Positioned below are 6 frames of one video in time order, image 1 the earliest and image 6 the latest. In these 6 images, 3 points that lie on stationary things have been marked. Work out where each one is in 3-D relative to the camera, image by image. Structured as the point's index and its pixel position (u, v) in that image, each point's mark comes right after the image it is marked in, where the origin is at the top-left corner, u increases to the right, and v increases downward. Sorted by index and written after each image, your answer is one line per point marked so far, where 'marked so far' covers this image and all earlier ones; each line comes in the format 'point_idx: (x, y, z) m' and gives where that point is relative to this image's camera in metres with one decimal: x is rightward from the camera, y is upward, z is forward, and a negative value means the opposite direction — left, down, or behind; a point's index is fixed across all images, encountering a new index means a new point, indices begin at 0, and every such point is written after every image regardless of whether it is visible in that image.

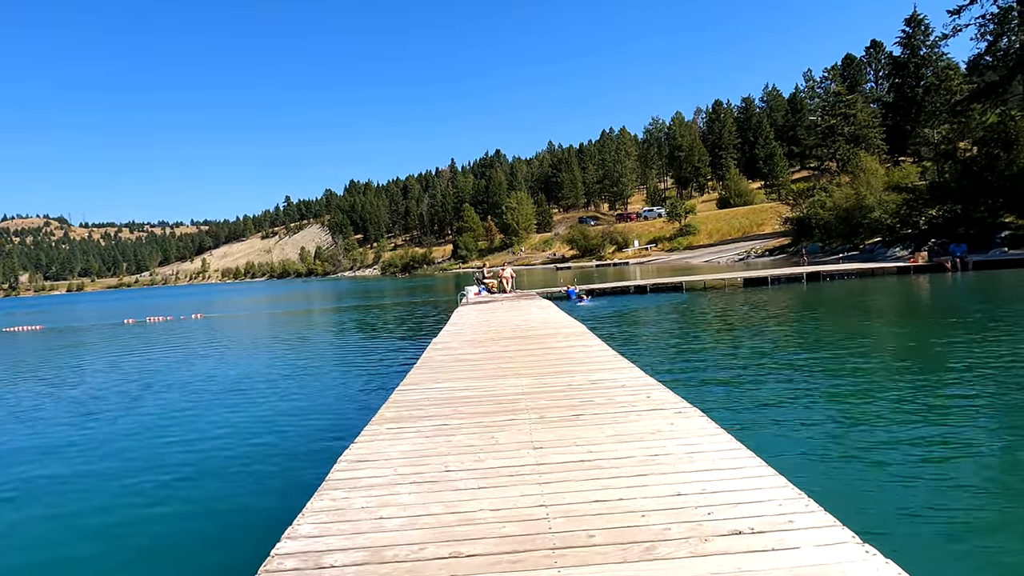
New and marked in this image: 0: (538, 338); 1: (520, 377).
0: (+0.5, -0.9, +11.7) m
1: (+0.1, -1.2, +8.1) m
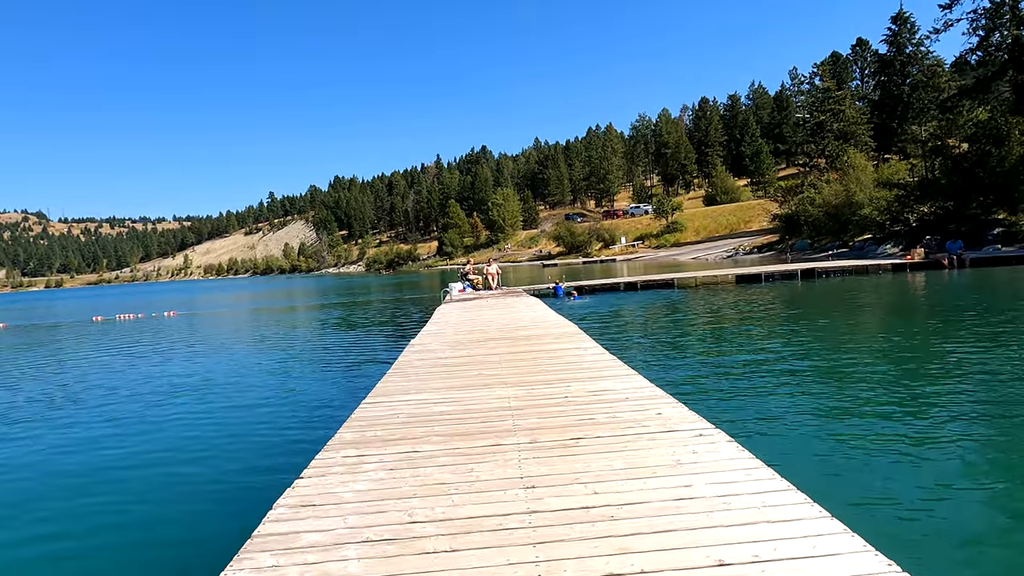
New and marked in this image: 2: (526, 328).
0: (+0.2, -0.8, +10.7) m
1: (-0.1, -1.1, +7.2) m
2: (+0.3, -0.7, +12.2) m
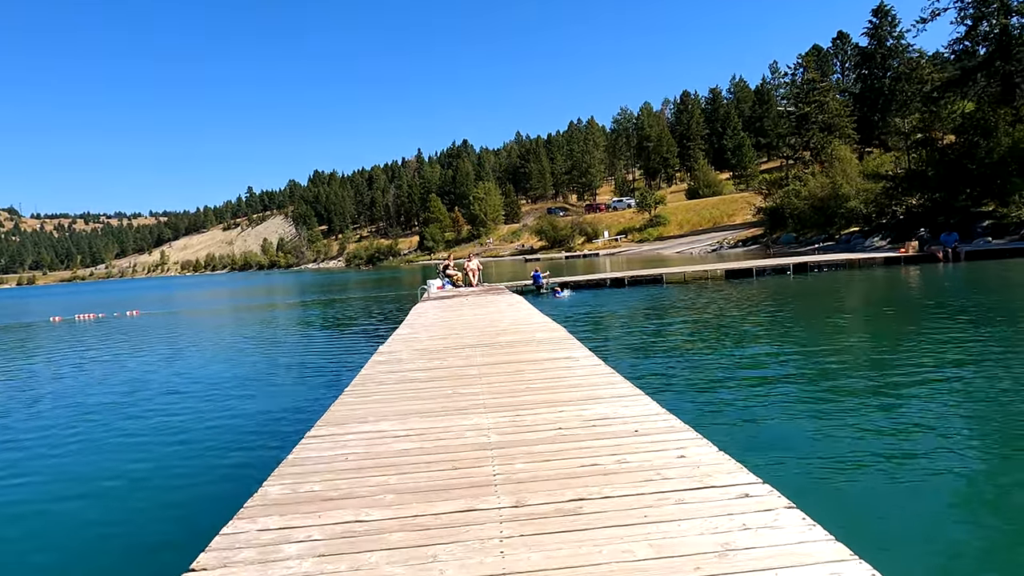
0: (0.0, -0.8, +9.6) m
1: (-0.3, -1.1, +6.0) m
2: (-0.1, -0.7, +11.1) m
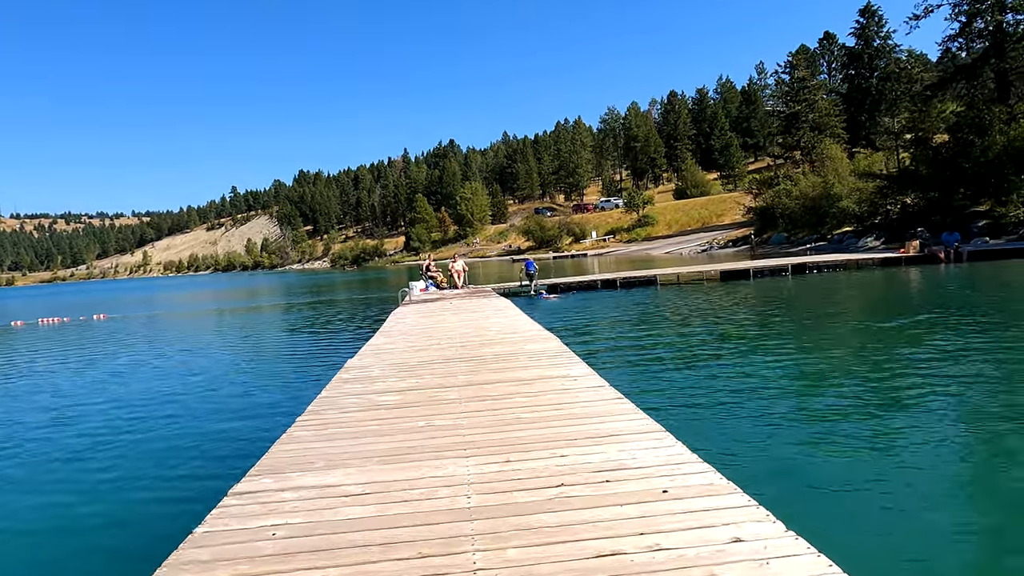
0: (-0.2, -0.9, +8.5) m
1: (-0.4, -1.2, +4.9) m
2: (-0.3, -0.8, +10.0) m
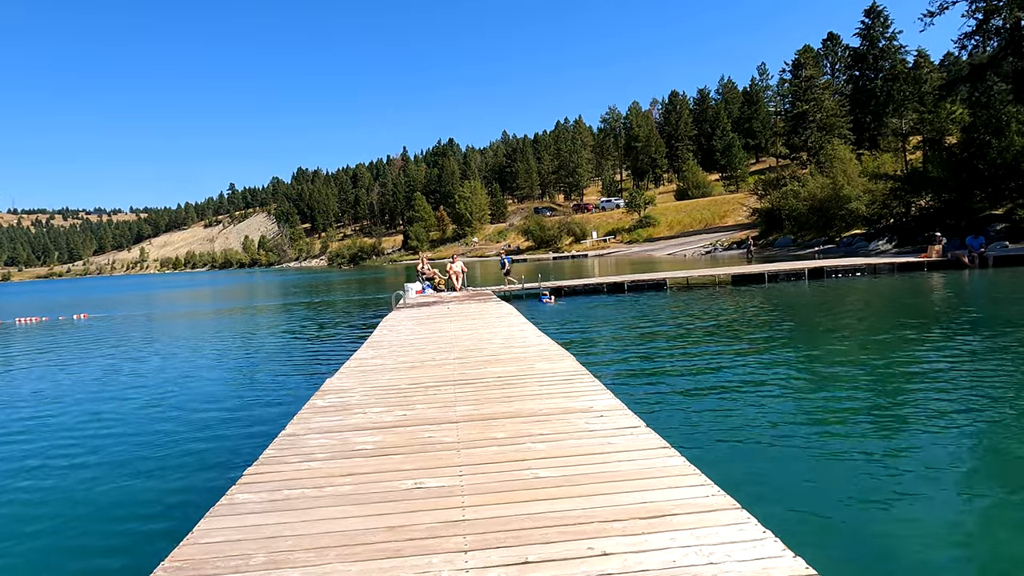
0: (-0.1, -1.0, +7.3) m
1: (-0.3, -1.3, +3.7) m
2: (-0.2, -0.9, +8.8) m
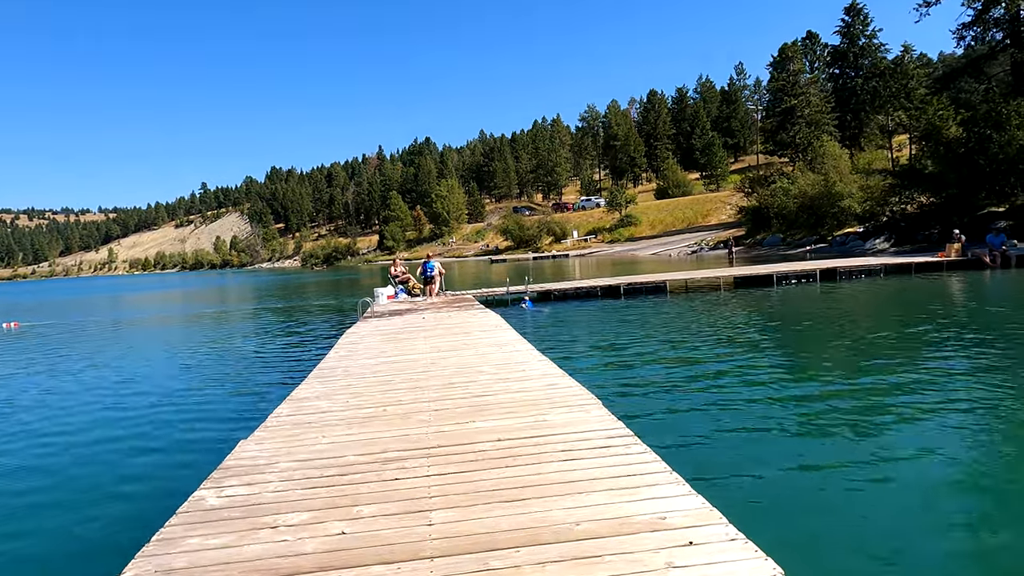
0: (-0.1, -1.1, +5.1) m
1: (-0.1, -1.4, +1.5) m
2: (-0.2, -1.0, +6.6) m
